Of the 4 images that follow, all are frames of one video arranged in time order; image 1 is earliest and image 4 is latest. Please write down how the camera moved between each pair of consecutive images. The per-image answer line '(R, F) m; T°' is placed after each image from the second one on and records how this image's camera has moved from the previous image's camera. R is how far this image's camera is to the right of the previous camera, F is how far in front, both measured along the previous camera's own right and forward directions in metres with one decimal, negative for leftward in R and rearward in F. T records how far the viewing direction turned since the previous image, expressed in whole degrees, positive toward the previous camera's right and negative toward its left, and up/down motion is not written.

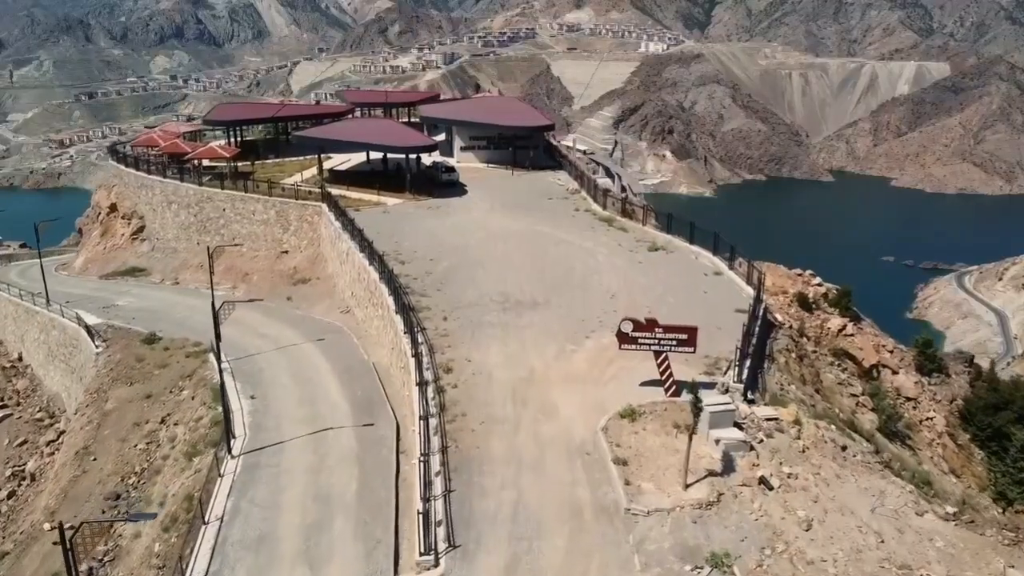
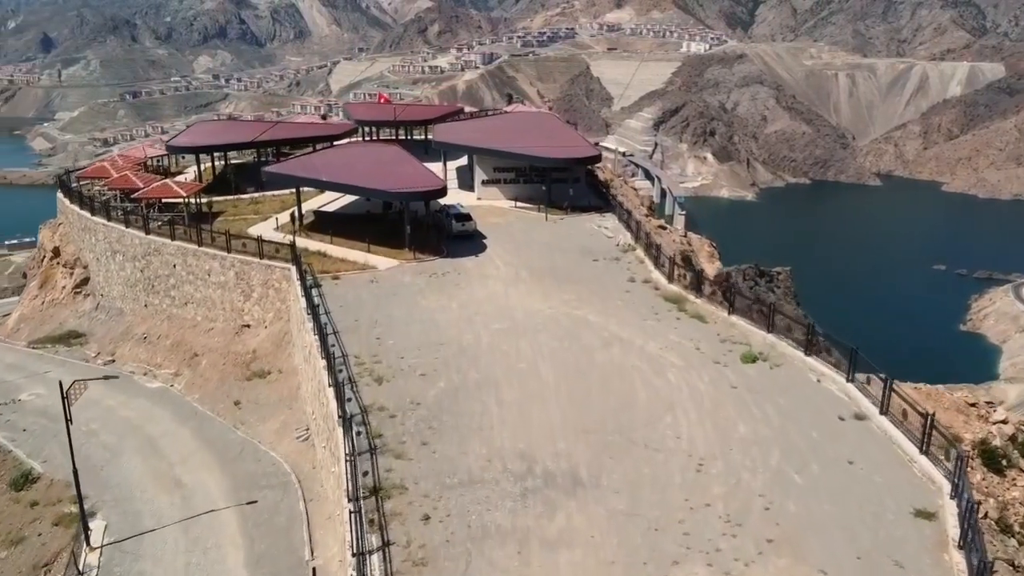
(+0.1, +8.8) m; -3°
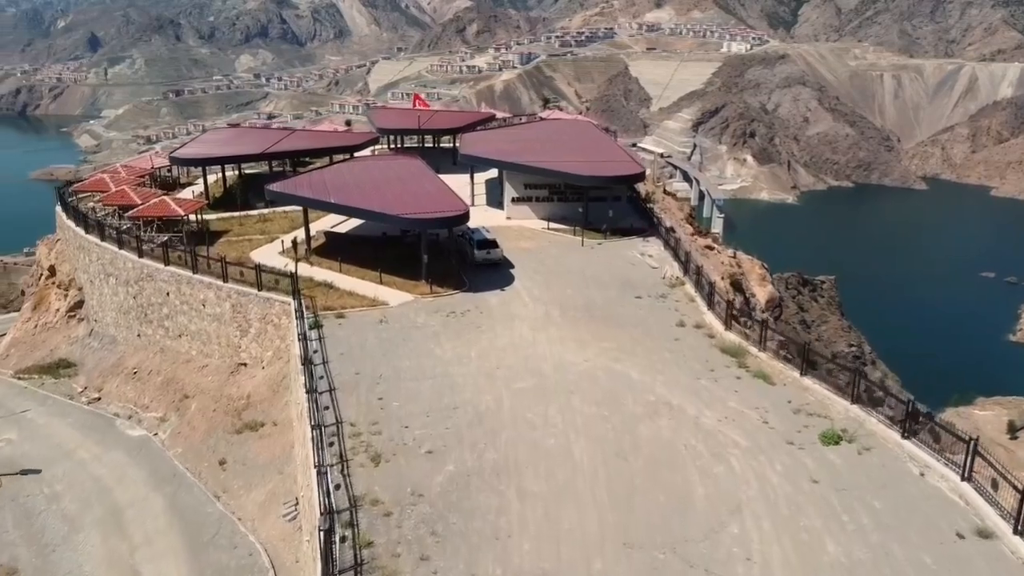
(+0.1, +3.4) m; -2°
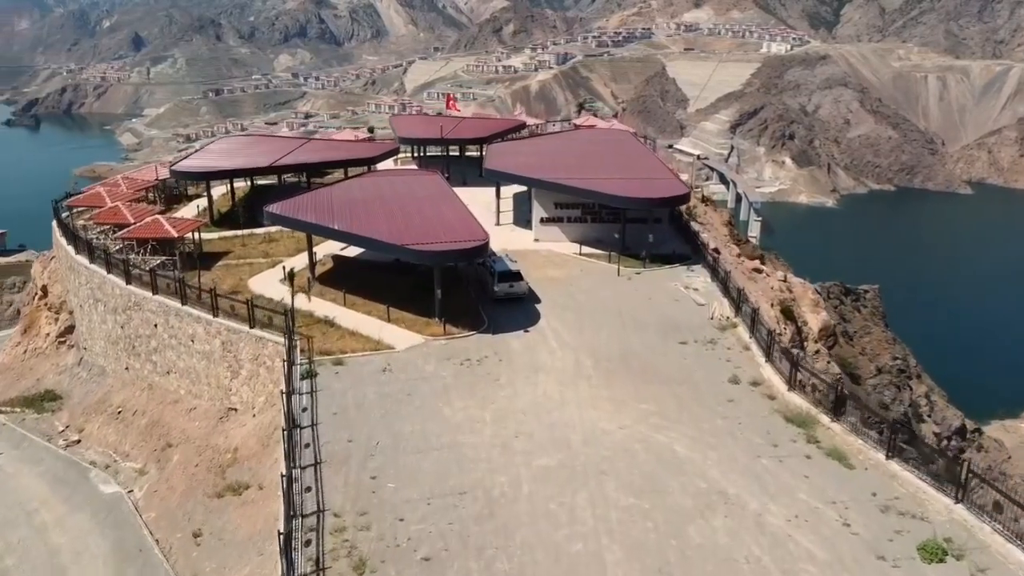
(+0.2, +3.0) m; -2°
